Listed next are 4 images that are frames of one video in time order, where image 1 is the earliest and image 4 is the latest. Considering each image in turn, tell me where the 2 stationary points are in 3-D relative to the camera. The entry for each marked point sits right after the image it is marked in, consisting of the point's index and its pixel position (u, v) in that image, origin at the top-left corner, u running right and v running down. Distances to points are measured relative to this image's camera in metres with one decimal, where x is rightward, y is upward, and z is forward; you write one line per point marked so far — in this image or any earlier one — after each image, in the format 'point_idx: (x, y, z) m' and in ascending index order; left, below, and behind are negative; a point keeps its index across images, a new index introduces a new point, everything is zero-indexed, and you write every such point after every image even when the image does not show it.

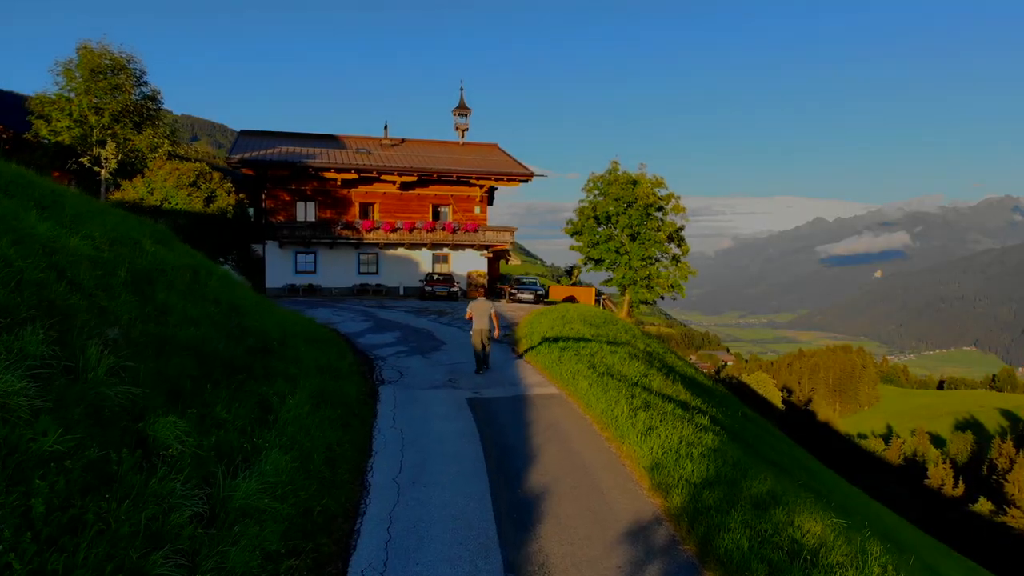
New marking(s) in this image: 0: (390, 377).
0: (-2.0, -1.4, +12.9) m
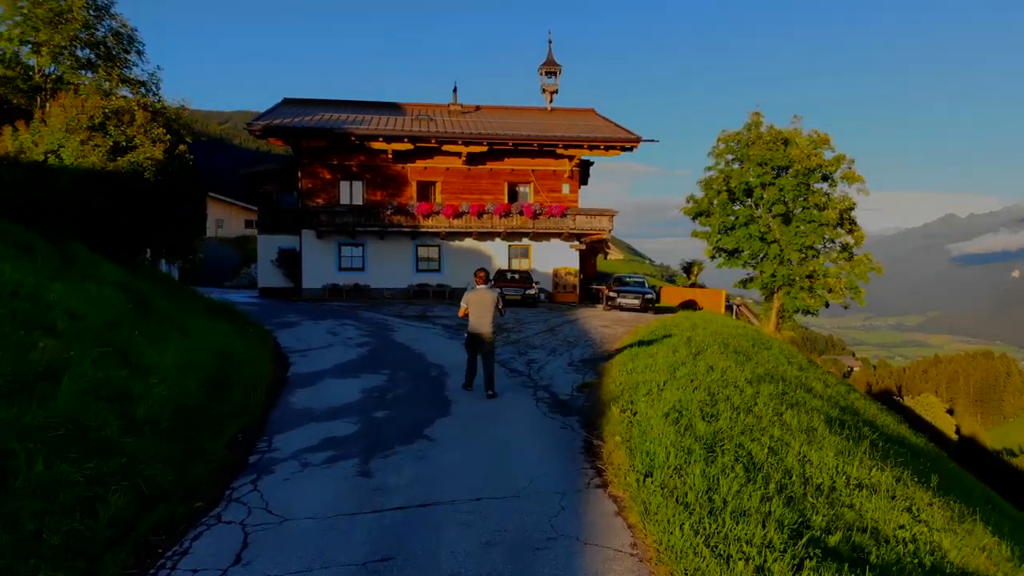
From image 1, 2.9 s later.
0: (-1.7, -1.5, +4.4) m
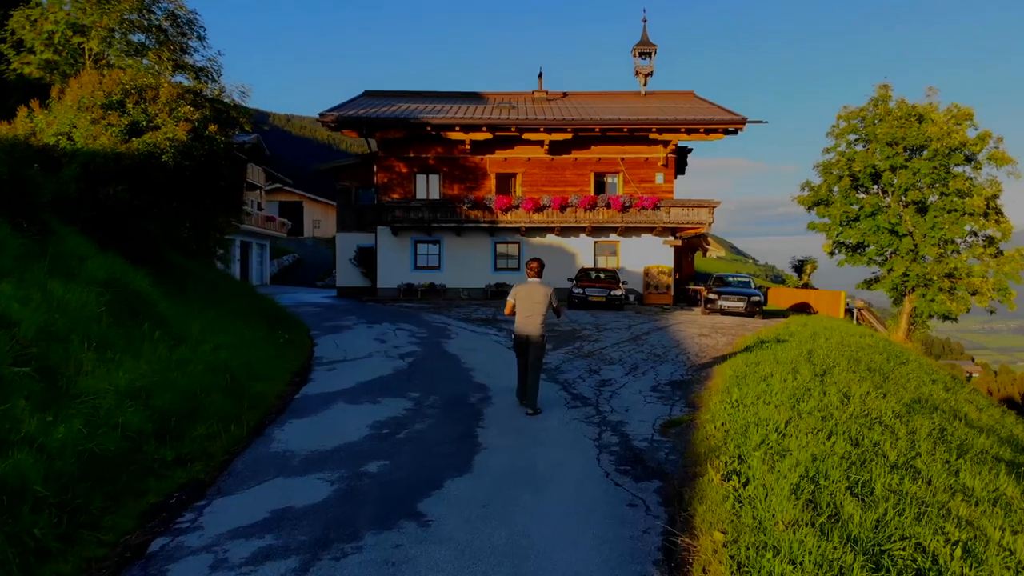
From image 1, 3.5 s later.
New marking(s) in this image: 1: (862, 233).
0: (-1.7, -1.5, +2.3) m
1: (+8.6, +1.3, +19.8) m
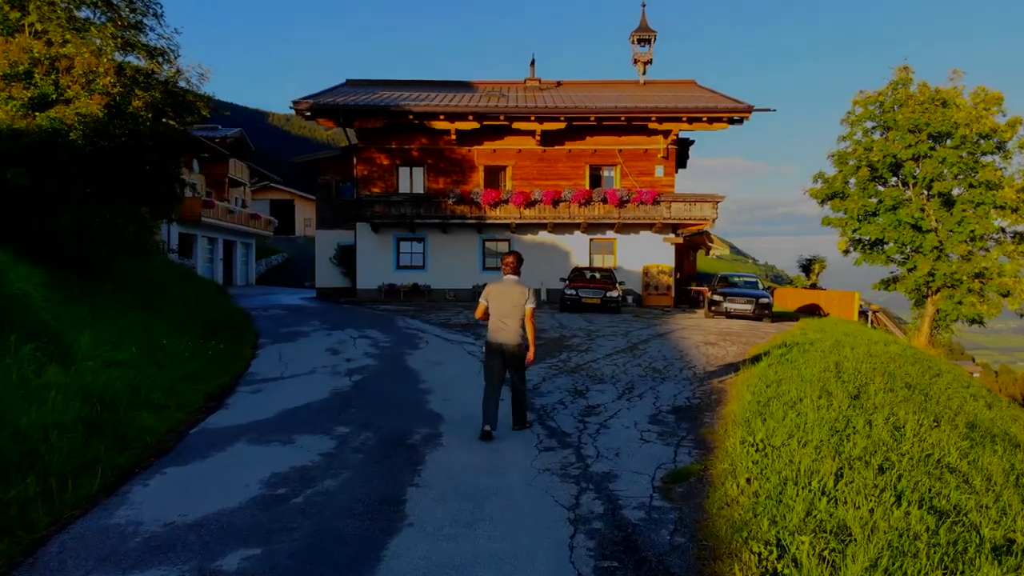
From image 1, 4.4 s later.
0: (-2.0, -1.5, +0.5) m
1: (+8.3, +1.3, +18.0) m
